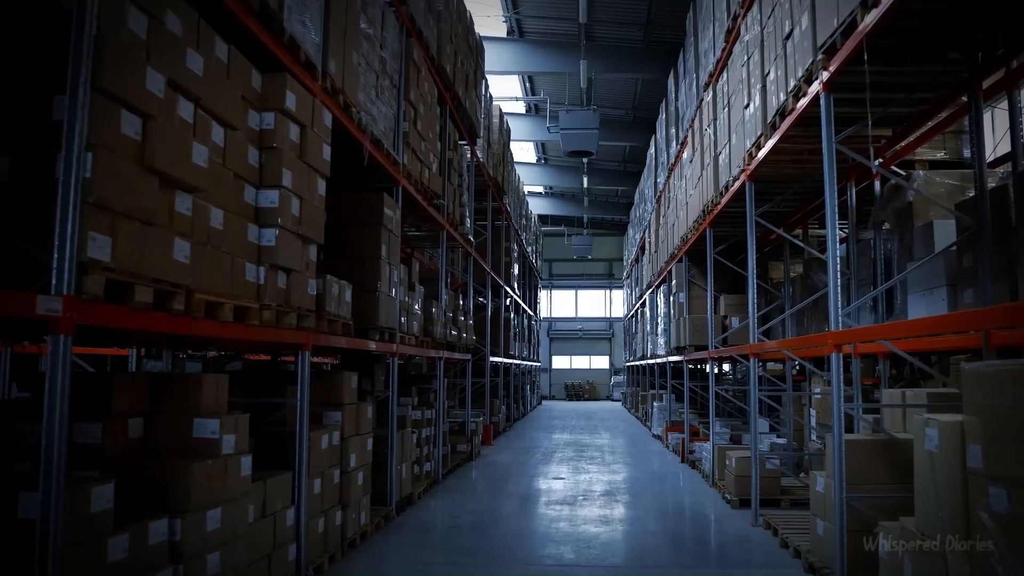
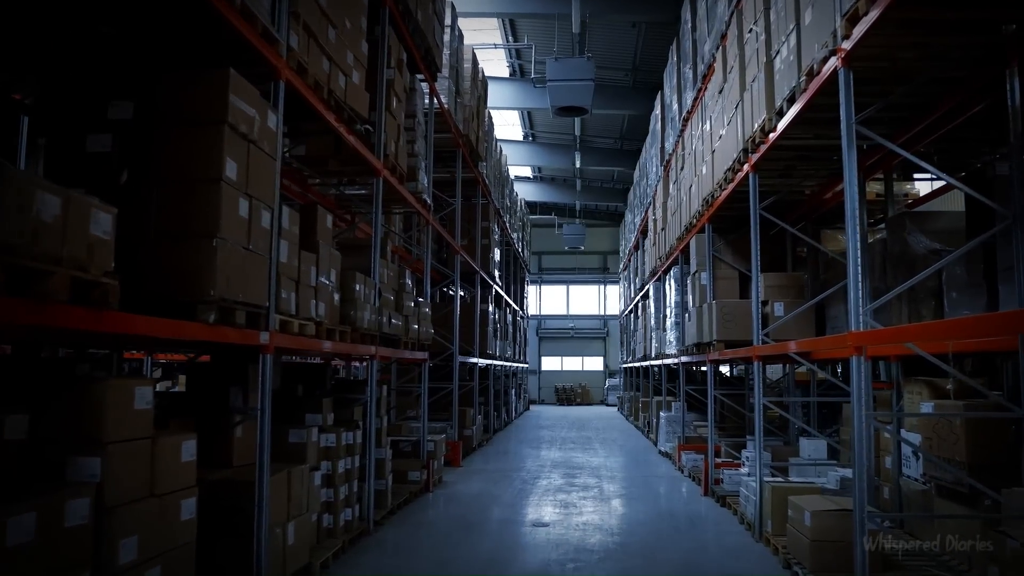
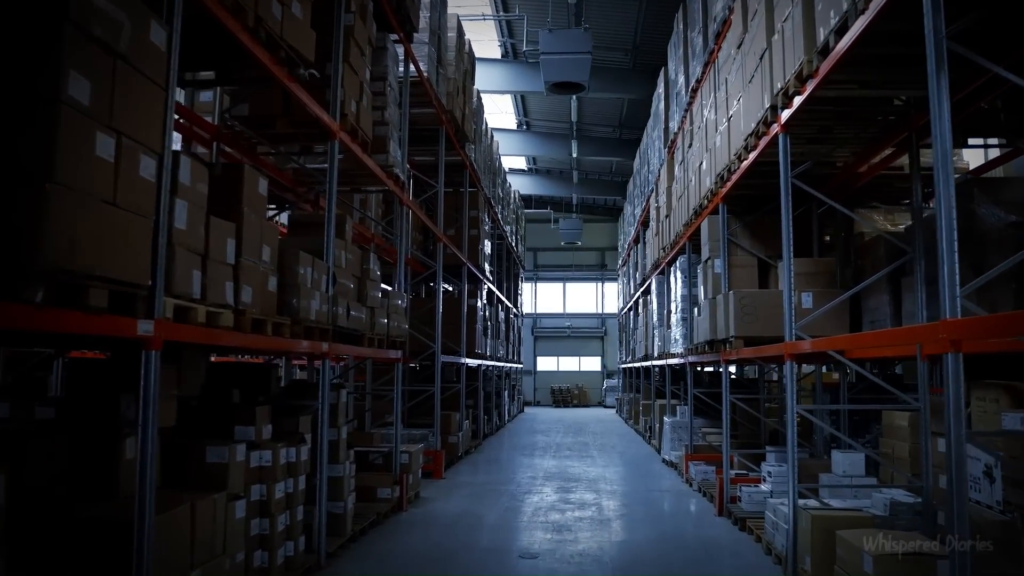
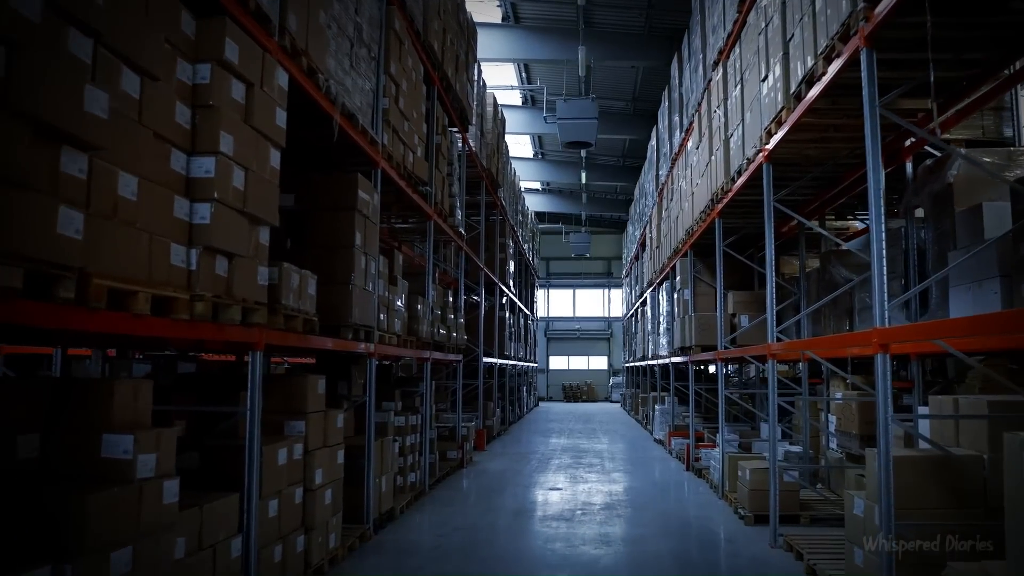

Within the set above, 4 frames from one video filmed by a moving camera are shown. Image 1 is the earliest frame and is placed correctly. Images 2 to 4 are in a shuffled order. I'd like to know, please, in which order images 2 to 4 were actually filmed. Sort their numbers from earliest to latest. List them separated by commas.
4, 2, 3
